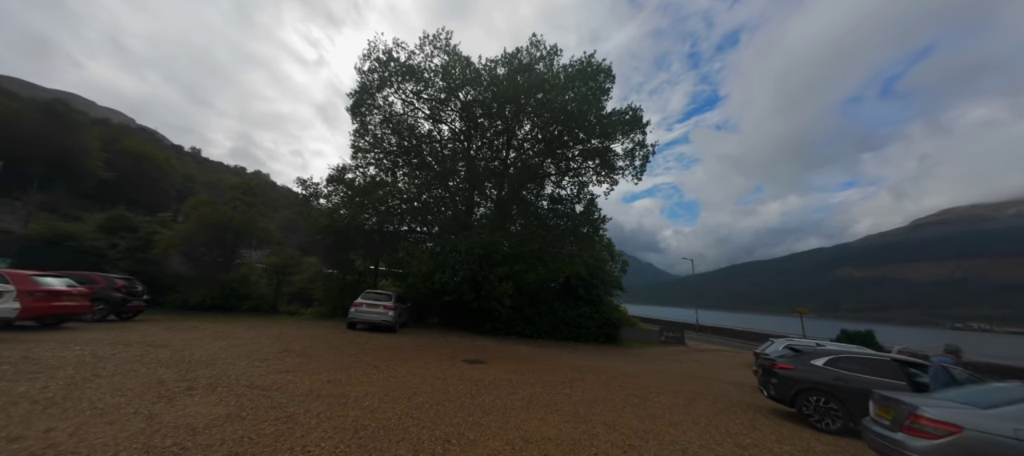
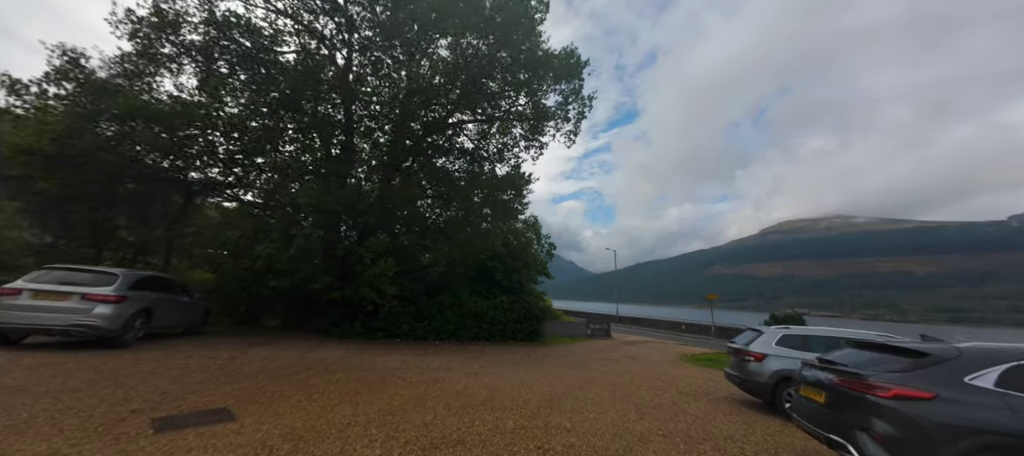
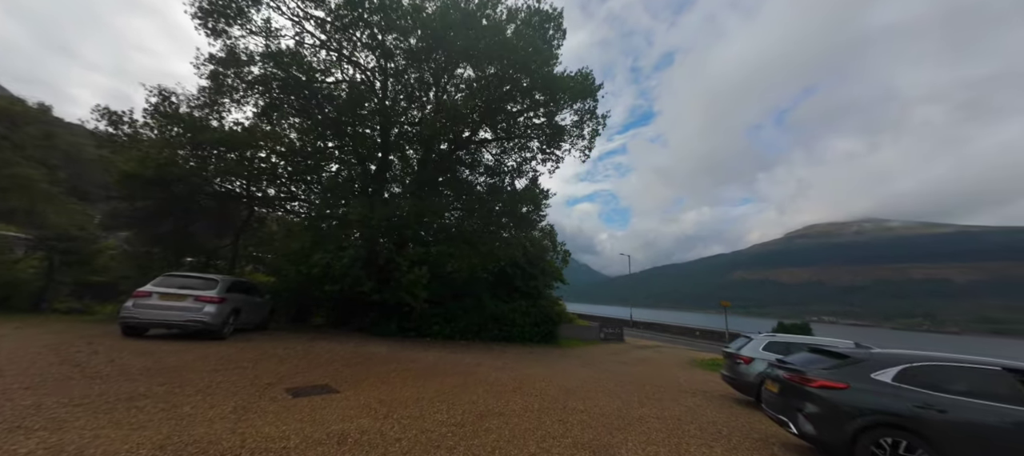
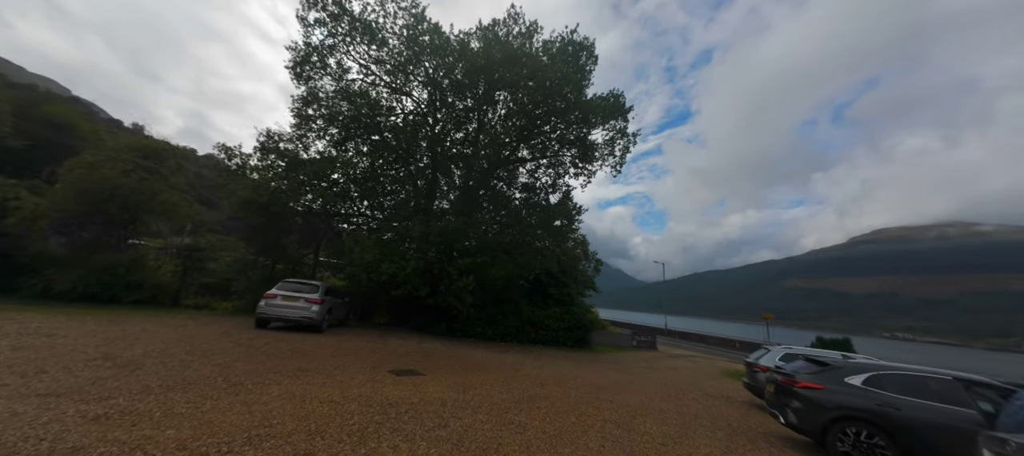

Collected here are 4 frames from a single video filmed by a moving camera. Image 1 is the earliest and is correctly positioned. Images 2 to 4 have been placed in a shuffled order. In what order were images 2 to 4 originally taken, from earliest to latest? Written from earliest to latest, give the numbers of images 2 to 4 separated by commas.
4, 3, 2
